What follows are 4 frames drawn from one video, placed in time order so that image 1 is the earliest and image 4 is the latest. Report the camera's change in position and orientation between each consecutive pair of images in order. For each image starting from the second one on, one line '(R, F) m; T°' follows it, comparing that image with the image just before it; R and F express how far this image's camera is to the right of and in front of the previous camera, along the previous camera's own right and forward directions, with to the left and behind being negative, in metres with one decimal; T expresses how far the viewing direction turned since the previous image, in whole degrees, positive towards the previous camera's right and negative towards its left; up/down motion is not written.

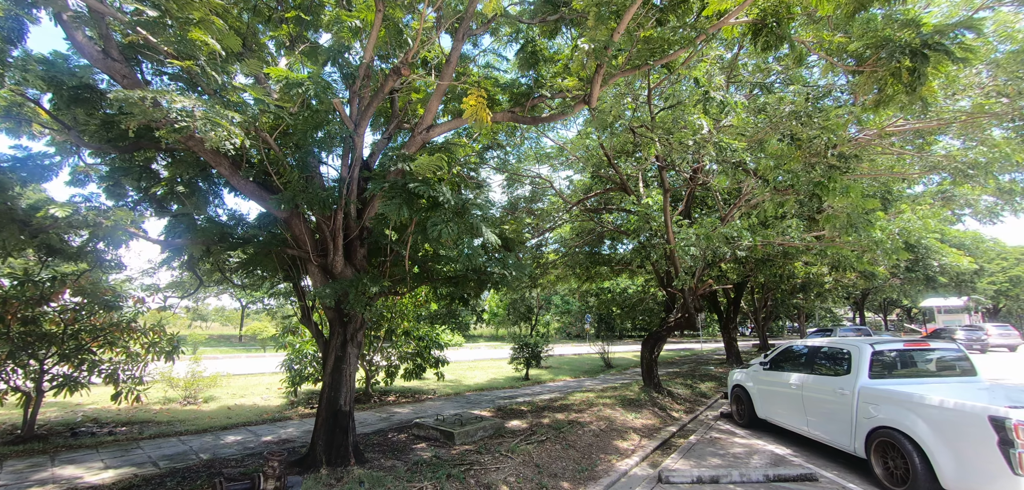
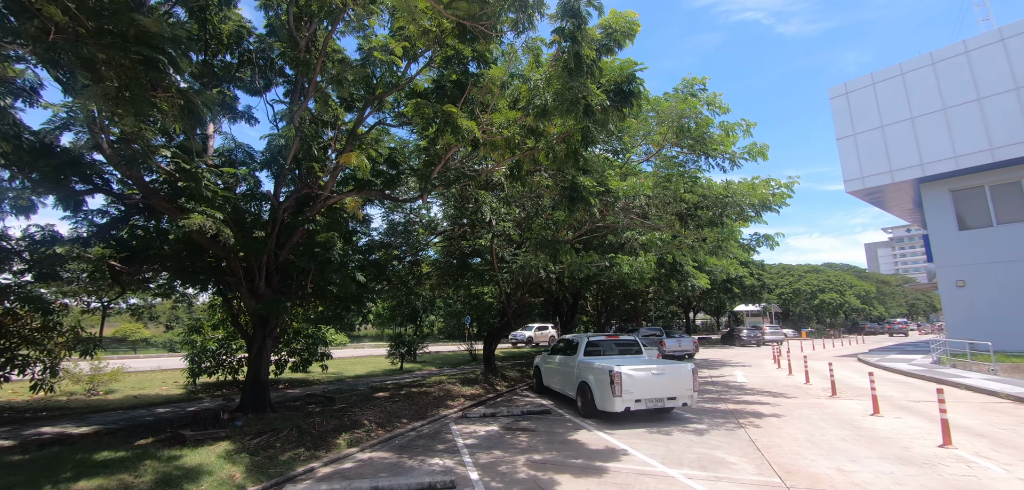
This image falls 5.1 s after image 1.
(+0.5, -3.3) m; +14°
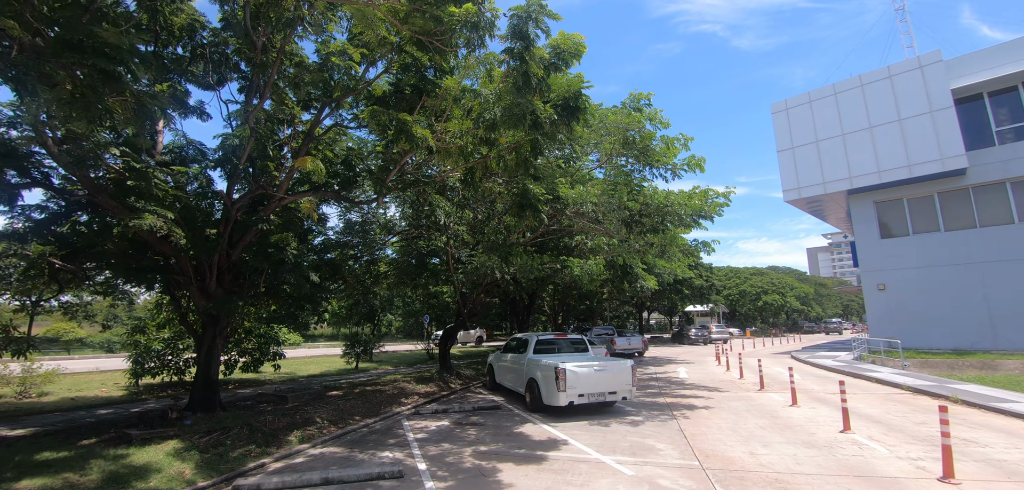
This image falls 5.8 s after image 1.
(+0.2, -0.4) m; +5°
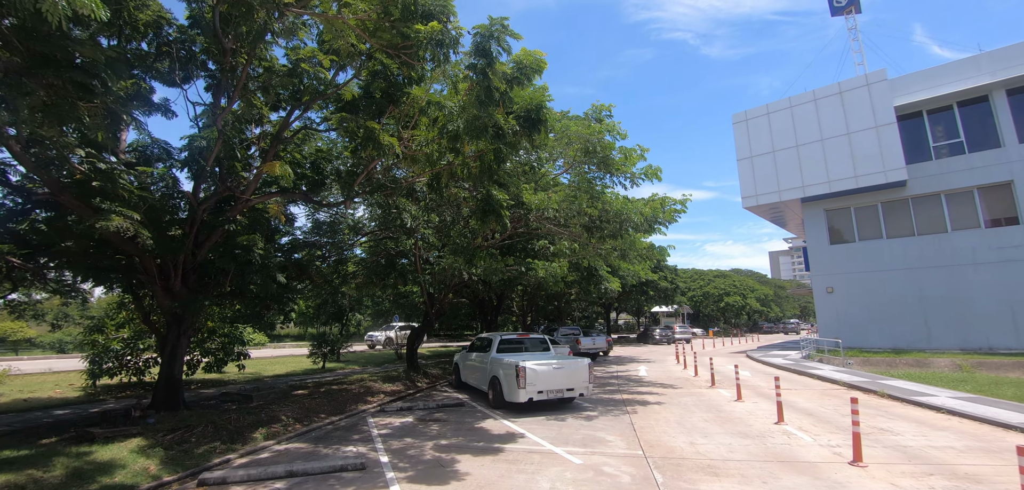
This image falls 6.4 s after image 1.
(+0.2, -0.4) m; +4°
